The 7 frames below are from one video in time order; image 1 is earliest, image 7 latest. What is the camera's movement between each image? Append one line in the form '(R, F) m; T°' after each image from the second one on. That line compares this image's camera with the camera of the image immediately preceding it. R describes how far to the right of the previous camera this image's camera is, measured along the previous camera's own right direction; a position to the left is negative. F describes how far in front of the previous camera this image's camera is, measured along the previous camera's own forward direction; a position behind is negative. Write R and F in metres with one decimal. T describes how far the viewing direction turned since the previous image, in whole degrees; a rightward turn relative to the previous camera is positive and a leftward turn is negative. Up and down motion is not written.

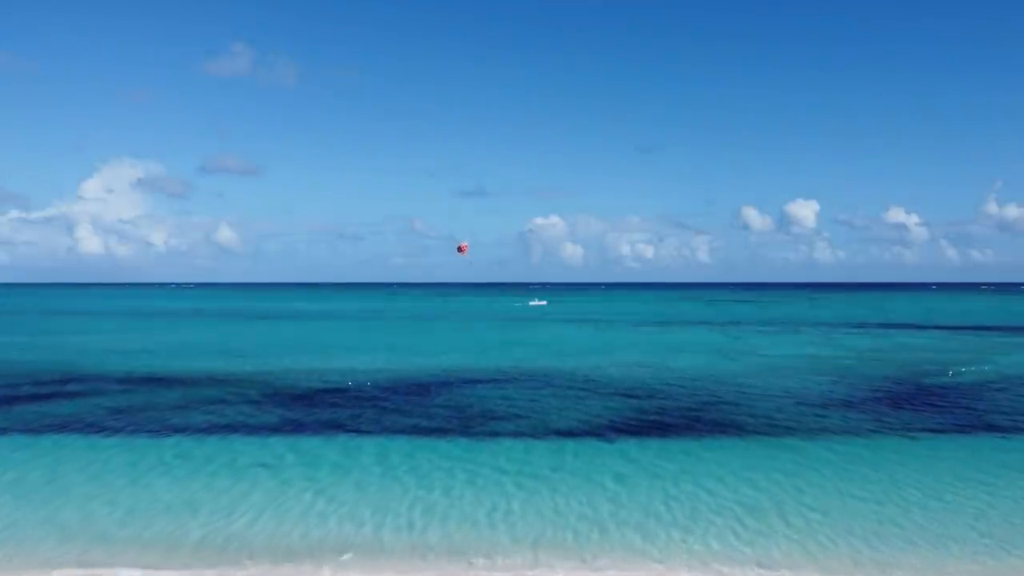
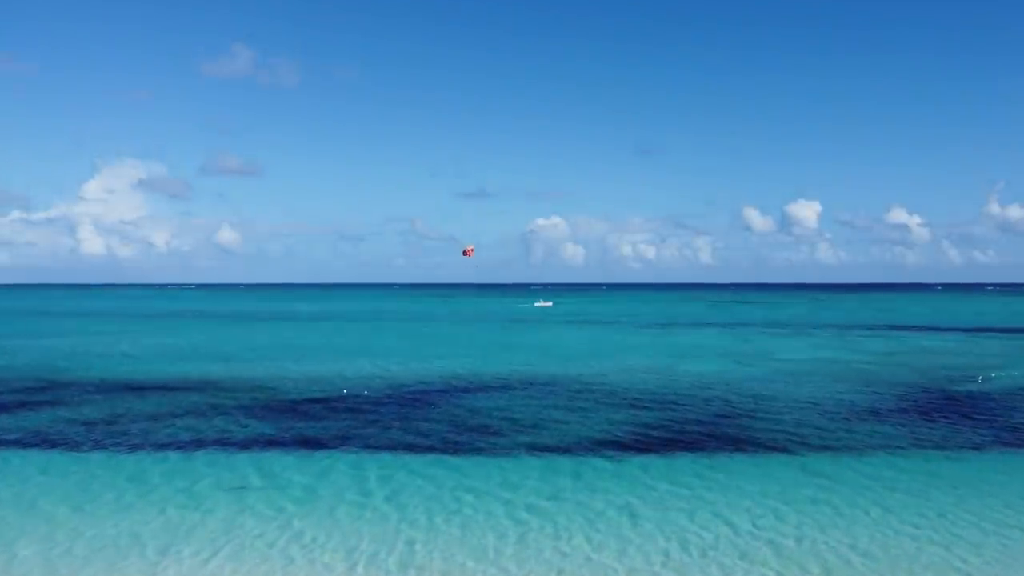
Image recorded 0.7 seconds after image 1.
(+0.1, +2.2) m; 0°
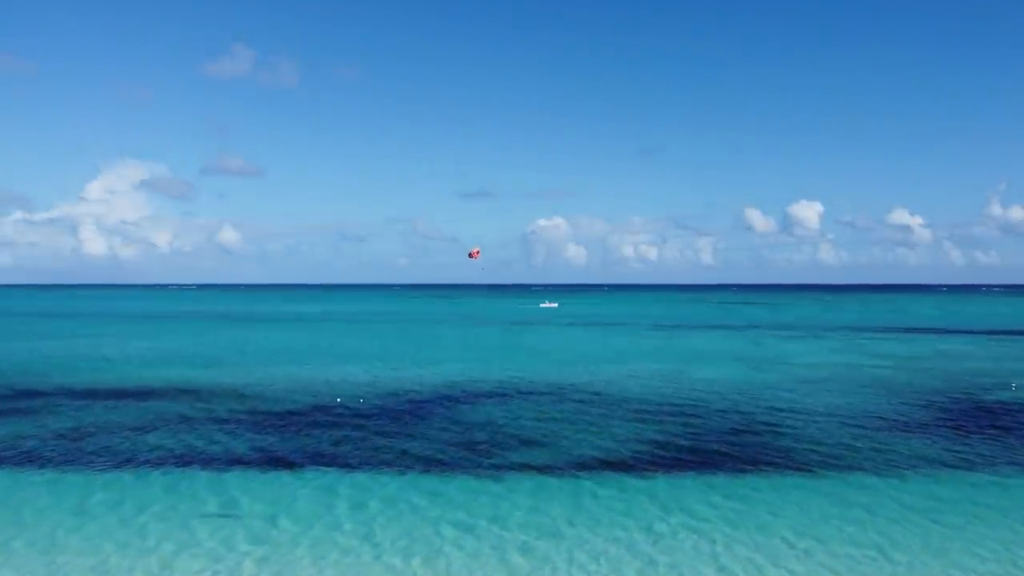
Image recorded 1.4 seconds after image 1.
(+0.1, +2.2) m; 0°
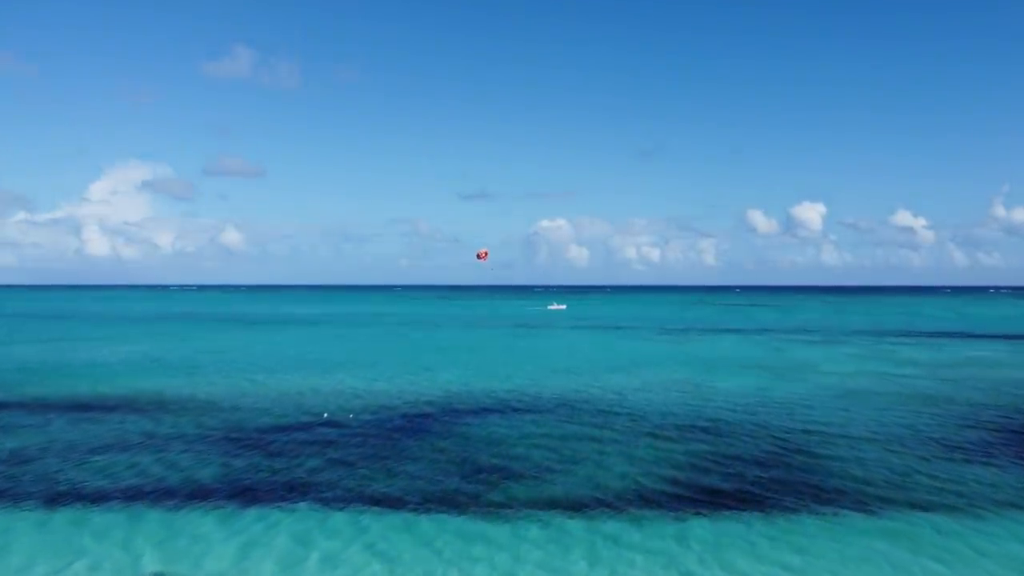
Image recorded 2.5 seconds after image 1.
(-0.1, +3.0) m; 0°
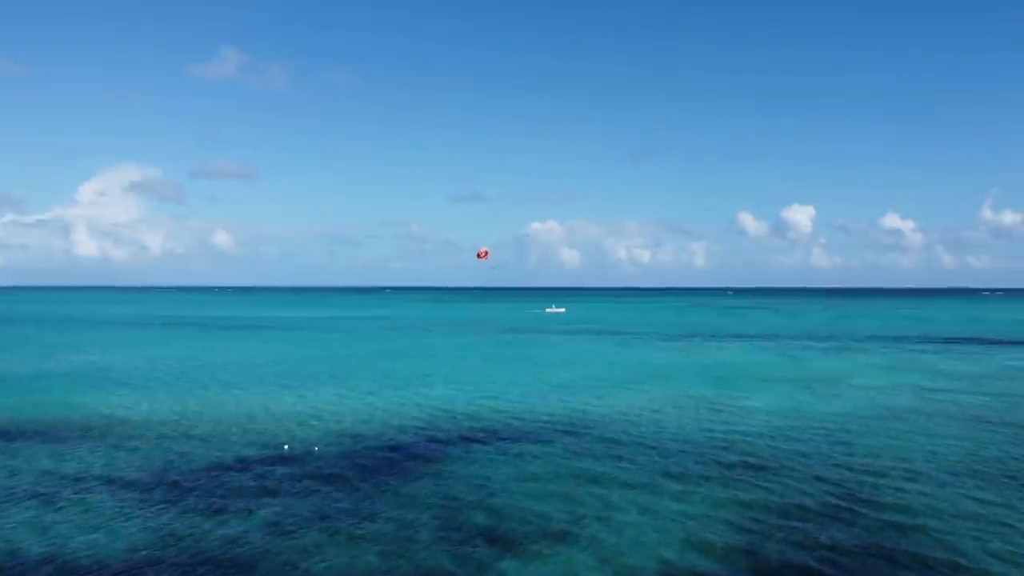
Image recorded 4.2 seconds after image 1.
(-0.2, +4.4) m; +1°
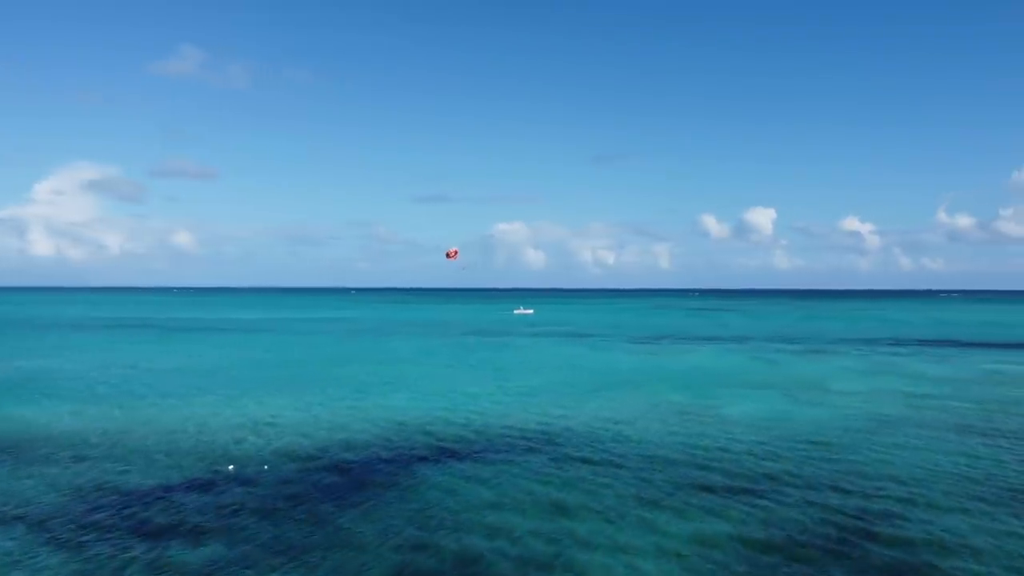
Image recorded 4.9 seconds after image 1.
(-0.1, +1.8) m; +2°
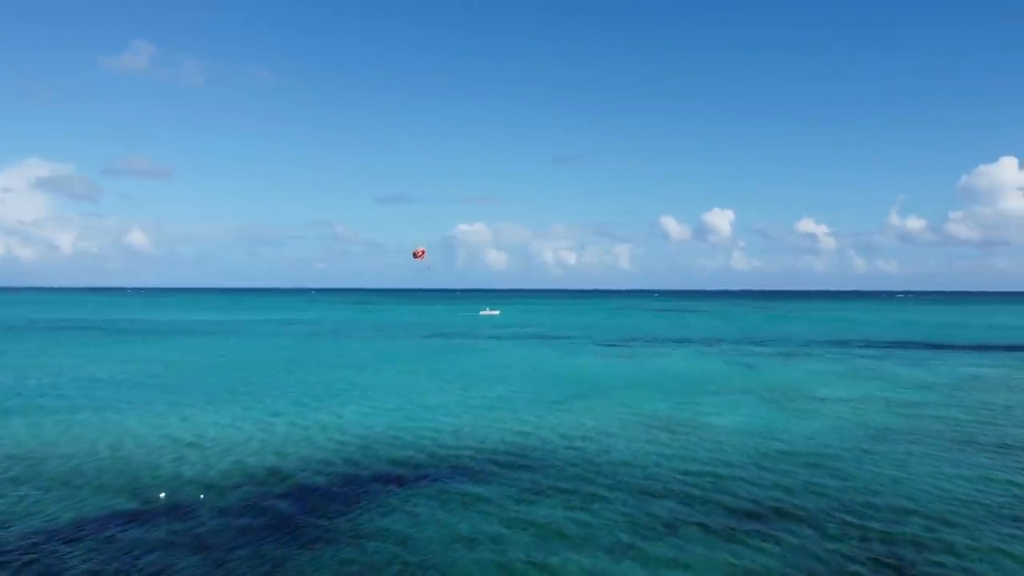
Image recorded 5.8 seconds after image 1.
(-0.1, +2.5) m; +3°
